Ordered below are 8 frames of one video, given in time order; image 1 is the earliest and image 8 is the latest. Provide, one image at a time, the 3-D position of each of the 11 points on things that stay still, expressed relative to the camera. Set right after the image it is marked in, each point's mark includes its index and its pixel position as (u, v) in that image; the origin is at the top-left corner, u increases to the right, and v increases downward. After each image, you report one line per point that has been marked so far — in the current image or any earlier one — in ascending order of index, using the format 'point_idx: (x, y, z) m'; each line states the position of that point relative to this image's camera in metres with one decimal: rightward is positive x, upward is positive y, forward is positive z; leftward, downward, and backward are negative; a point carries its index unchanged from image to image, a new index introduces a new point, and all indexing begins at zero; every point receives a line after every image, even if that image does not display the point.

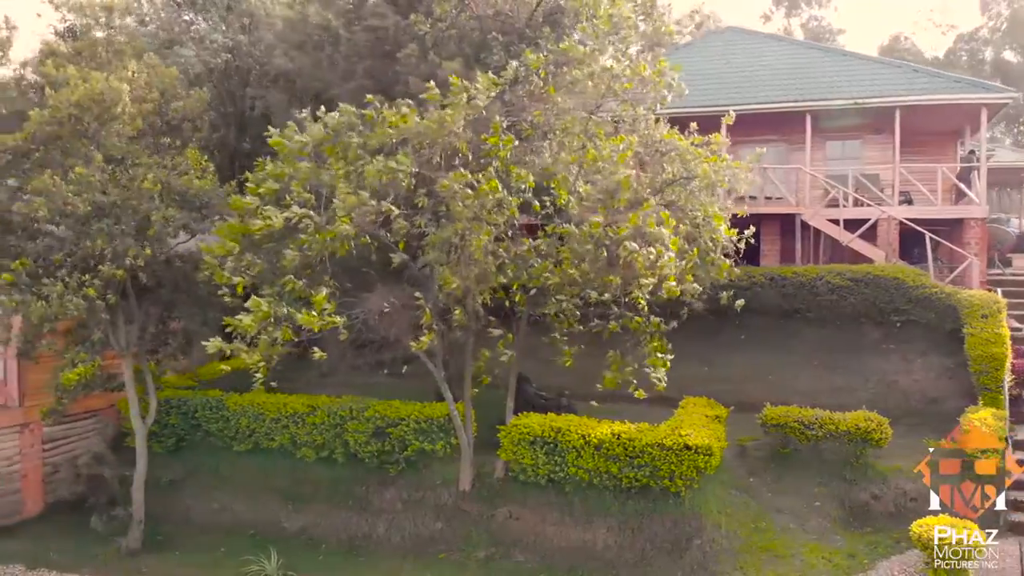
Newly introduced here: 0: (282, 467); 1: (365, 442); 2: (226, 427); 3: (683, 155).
0: (-5.2, -4.1, +12.7) m
1: (-3.1, -3.4, +12.1) m
2: (-6.6, -3.2, +13.0) m
3: (+2.9, +2.3, +9.6) m
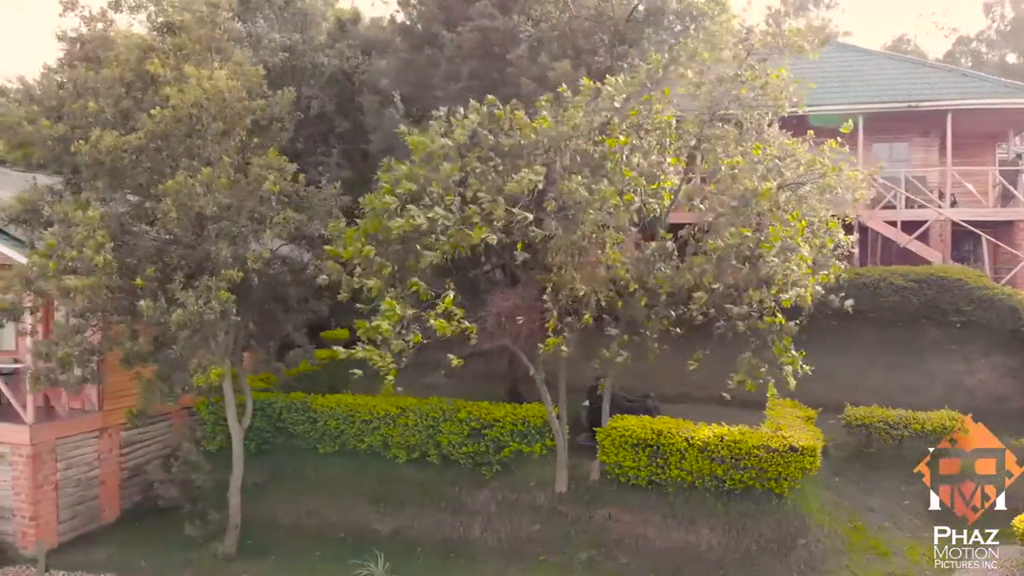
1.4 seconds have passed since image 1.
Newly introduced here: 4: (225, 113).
0: (-3.2, -4.1, +12.6) m
1: (-1.1, -3.4, +12.0) m
2: (-4.6, -3.2, +12.9) m
3: (+5.0, +2.2, +9.7) m
4: (-4.9, +3.0, +9.7) m
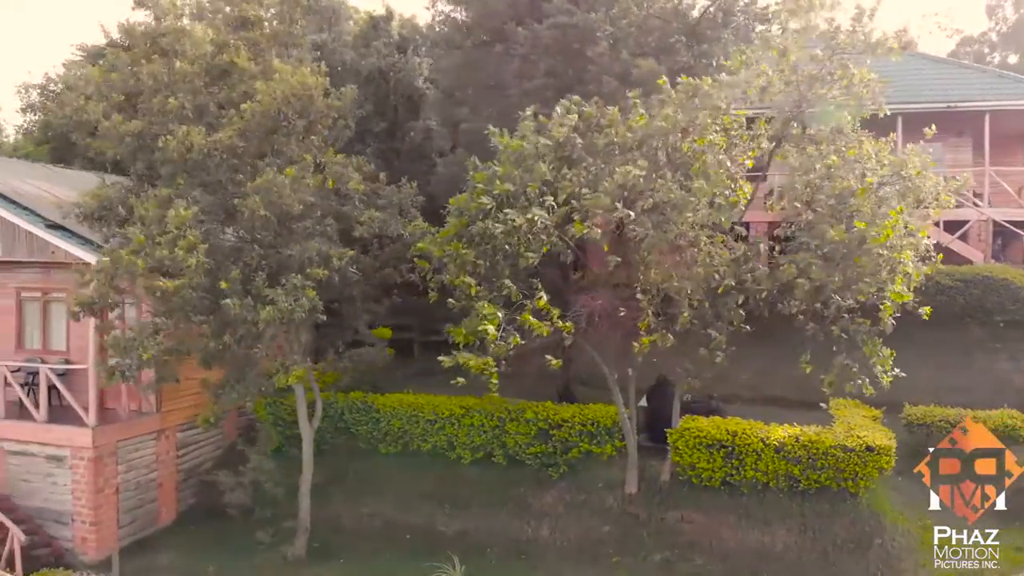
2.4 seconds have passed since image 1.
0: (-1.7, -4.1, +12.4) m
1: (+0.4, -3.4, +11.9) m
2: (-3.1, -3.2, +12.7) m
3: (+6.5, +2.2, +9.6) m
4: (-3.5, +3.1, +9.6) m
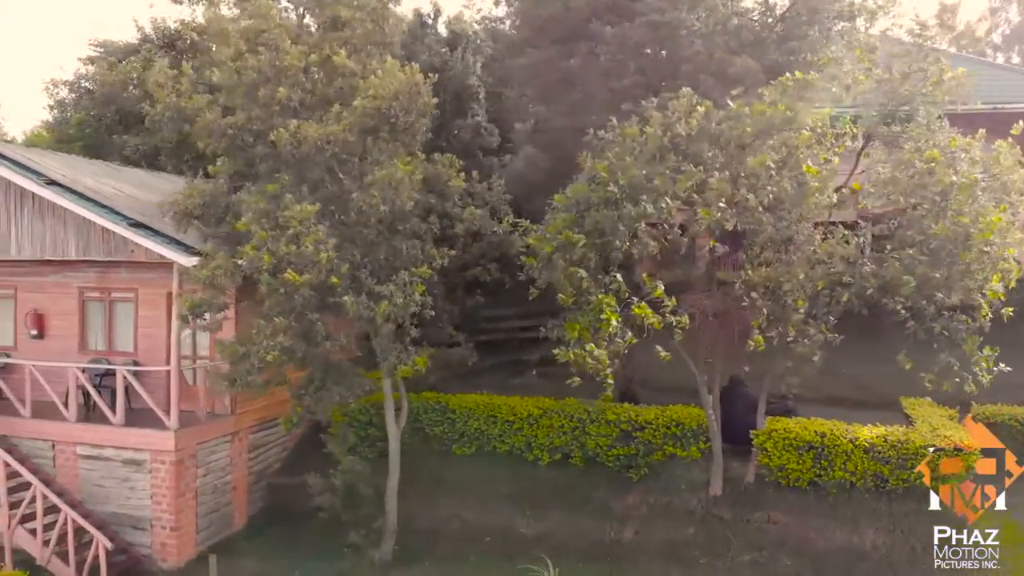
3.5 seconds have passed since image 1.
0: (0.0, -4.1, +12.3) m
1: (+2.1, -3.4, +11.8) m
2: (-1.4, -3.2, +12.6) m
3: (+8.3, +2.2, +9.7) m
4: (-1.7, +3.1, +9.4) m
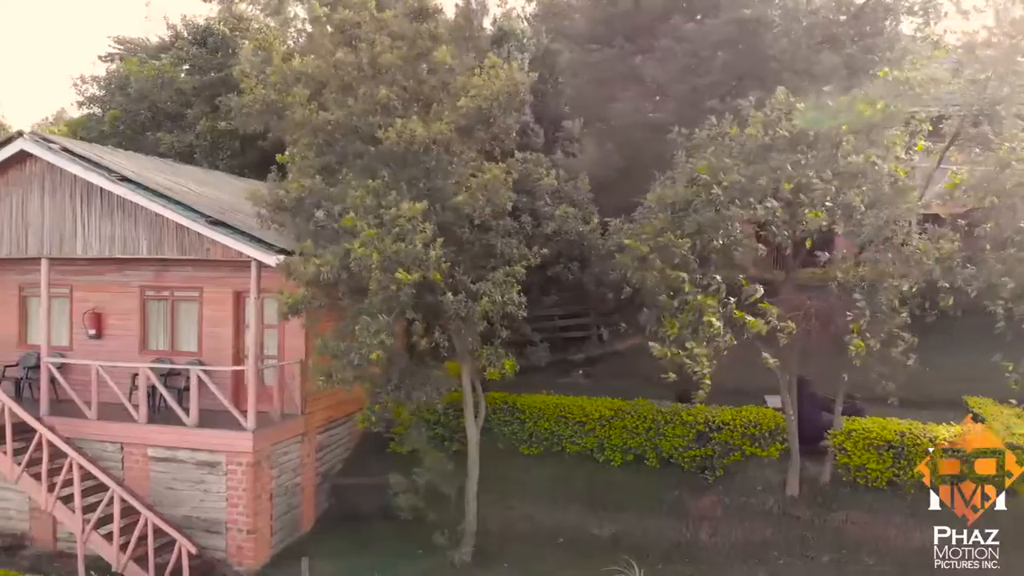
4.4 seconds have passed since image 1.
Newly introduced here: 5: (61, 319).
0: (+1.6, -4.1, +12.2) m
1: (+3.7, -3.4, +11.8) m
2: (+0.1, -3.2, +12.4) m
3: (+9.9, +2.2, +9.8) m
4: (-0.1, +3.1, +9.3) m
5: (-10.7, -0.7, +13.2) m
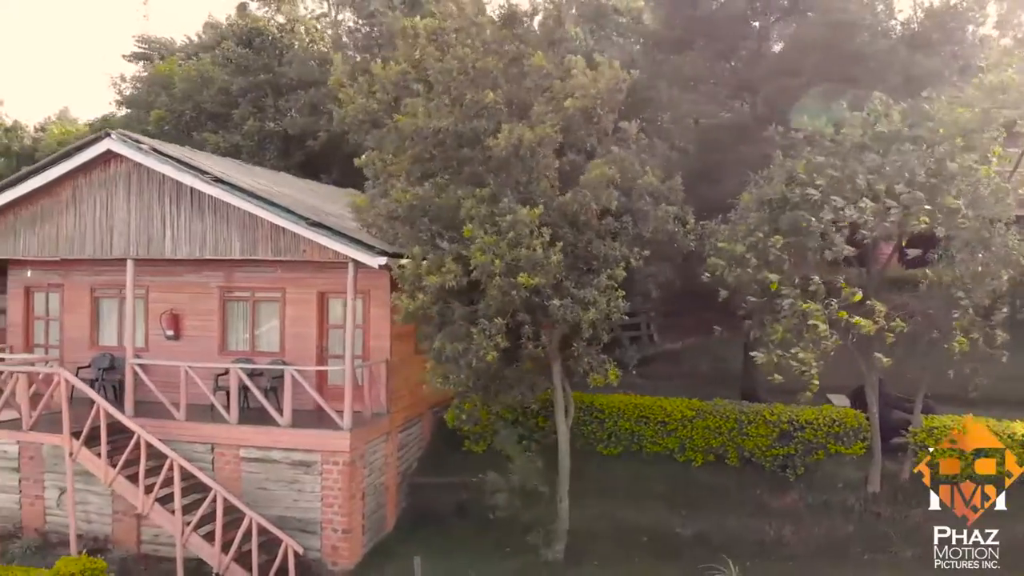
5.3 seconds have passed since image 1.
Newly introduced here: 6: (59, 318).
0: (+3.4, -4.1, +12.3) m
1: (+5.5, -3.4, +11.9) m
2: (+1.9, -3.2, +12.6) m
3: (+11.7, +2.2, +10.1) m
4: (+1.8, +3.1, +9.5) m
5: (-8.9, -0.8, +13.1) m
6: (-11.0, -0.7, +13.5) m
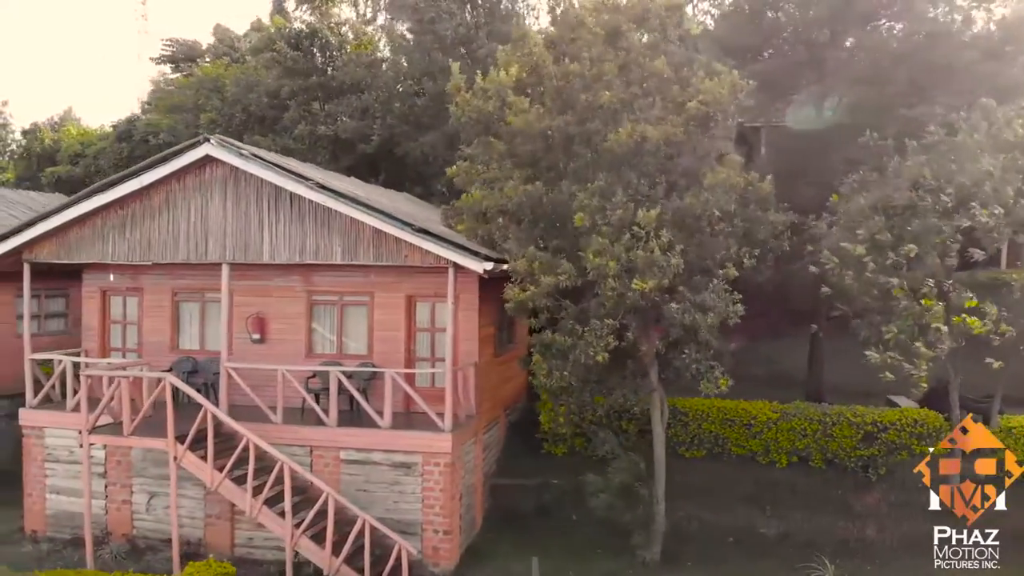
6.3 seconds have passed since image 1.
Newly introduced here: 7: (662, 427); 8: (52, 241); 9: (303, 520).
0: (+5.3, -4.2, +12.6) m
1: (+7.4, -3.5, +12.2) m
2: (+3.9, -3.3, +12.8) m
3: (+13.7, +2.1, +10.5) m
4: (+3.8, +3.0, +9.7) m
5: (-7.0, -0.8, +13.1) m
6: (-9.1, -0.8, +13.5) m
7: (+3.1, -2.8, +11.2) m
8: (-10.1, +1.0, +12.2) m
9: (-3.8, -4.3, +10.2) m
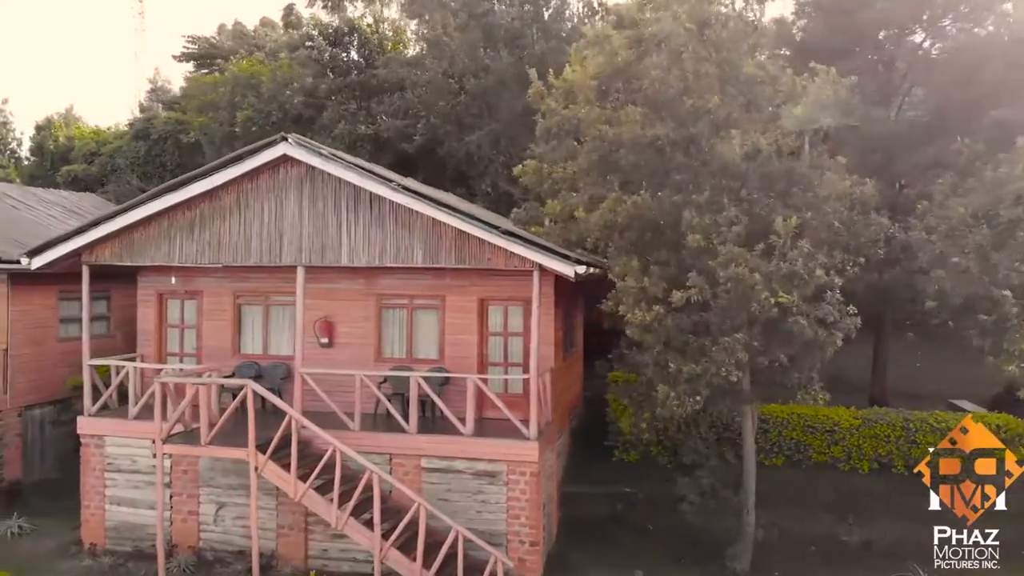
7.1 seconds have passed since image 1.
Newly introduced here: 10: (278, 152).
0: (+7.0, -4.3, +12.4) m
1: (+9.1, -3.6, +12.1) m
2: (+5.5, -3.4, +12.6) m
3: (+15.4, +2.0, +10.5) m
4: (+5.5, +2.9, +9.5) m
5: (-5.3, -0.9, +12.8) m
6: (-7.4, -0.9, +13.0) m
7: (+4.8, -2.9, +11.0) m
8: (-8.5, +1.0, +11.8) m
9: (-2.1, -4.3, +9.9) m
10: (-4.6, +2.7, +10.9) m
